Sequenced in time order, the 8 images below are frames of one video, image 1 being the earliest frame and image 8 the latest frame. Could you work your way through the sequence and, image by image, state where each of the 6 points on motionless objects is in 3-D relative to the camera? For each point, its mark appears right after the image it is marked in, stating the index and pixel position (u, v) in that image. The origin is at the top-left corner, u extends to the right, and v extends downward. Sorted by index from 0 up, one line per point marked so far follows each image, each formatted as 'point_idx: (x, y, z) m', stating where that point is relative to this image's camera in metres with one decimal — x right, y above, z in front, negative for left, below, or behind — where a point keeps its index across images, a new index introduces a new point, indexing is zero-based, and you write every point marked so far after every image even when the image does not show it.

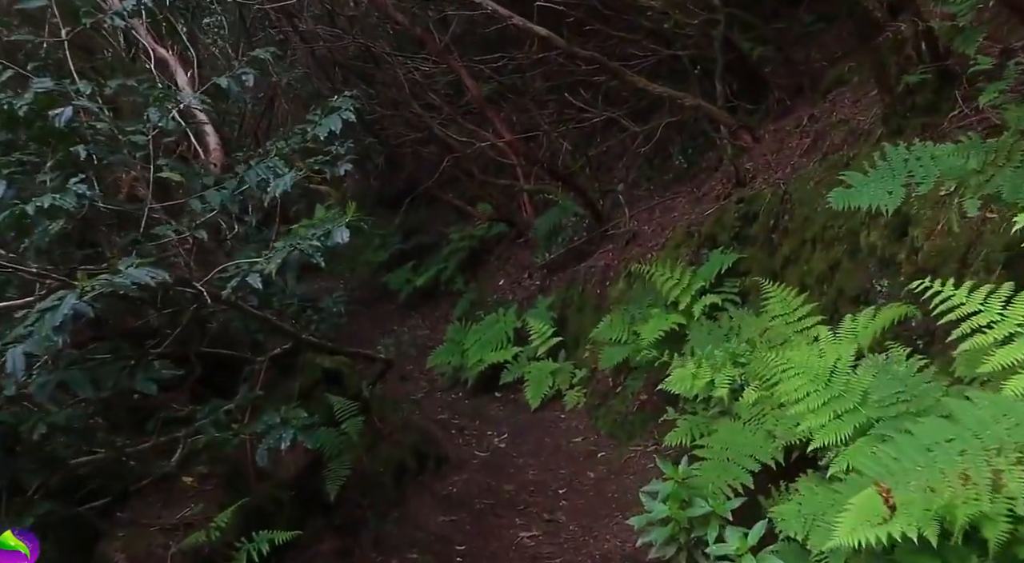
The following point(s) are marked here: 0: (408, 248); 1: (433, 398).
0: (-1.8, +0.6, +16.6) m
1: (-0.9, -1.4, +11.0) m
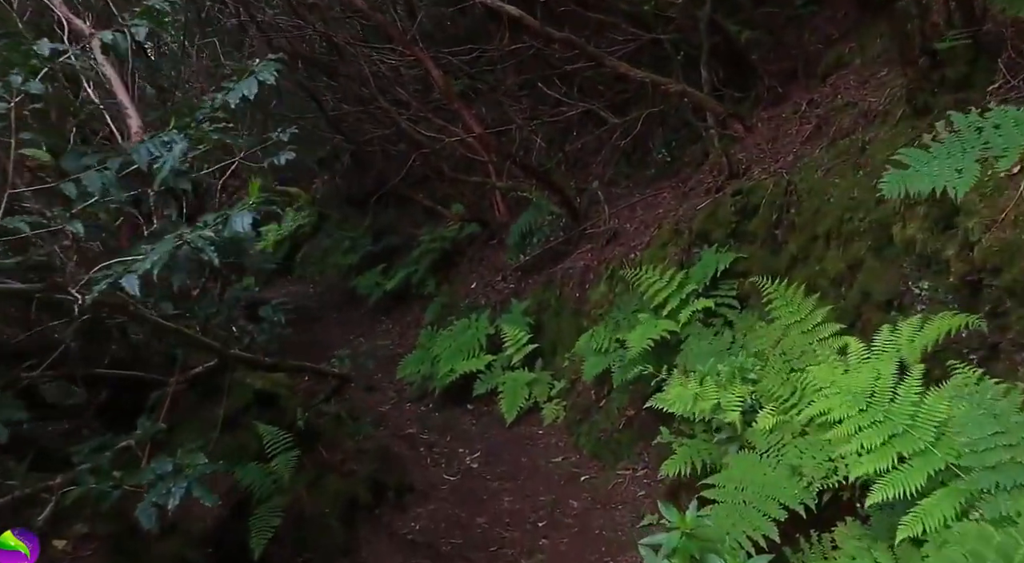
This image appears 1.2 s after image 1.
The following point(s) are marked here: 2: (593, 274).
0: (-2.2, +0.6, +15.8) m
1: (-1.2, -1.4, +10.2) m
2: (+0.8, +0.1, +9.1) m
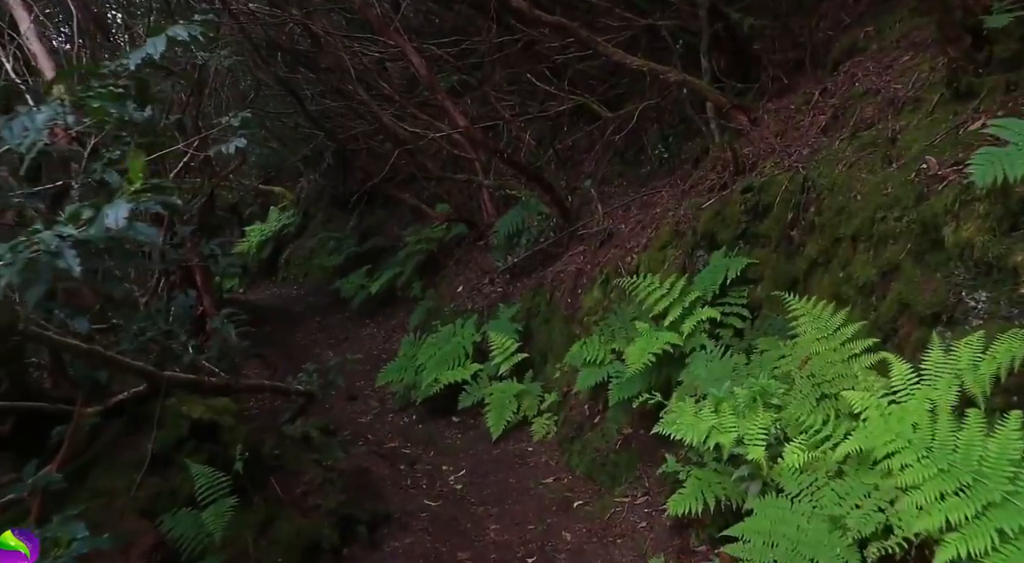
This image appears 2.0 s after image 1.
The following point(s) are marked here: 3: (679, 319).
0: (-2.4, +0.5, +15.2) m
1: (-1.3, -1.4, +9.6) m
2: (+0.7, 0.0, +8.5) m
3: (+1.0, -0.2, +5.6) m
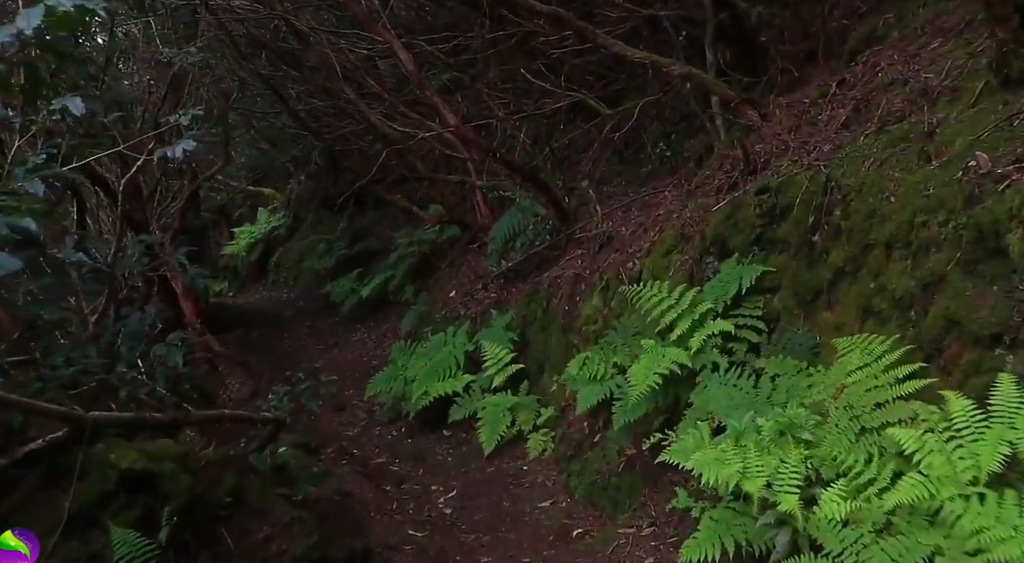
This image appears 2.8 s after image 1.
0: (-2.5, +0.4, +14.7) m
1: (-1.4, -1.5, +9.1) m
2: (+0.6, 0.0, +8.0) m
3: (+1.0, -0.3, +5.1) m
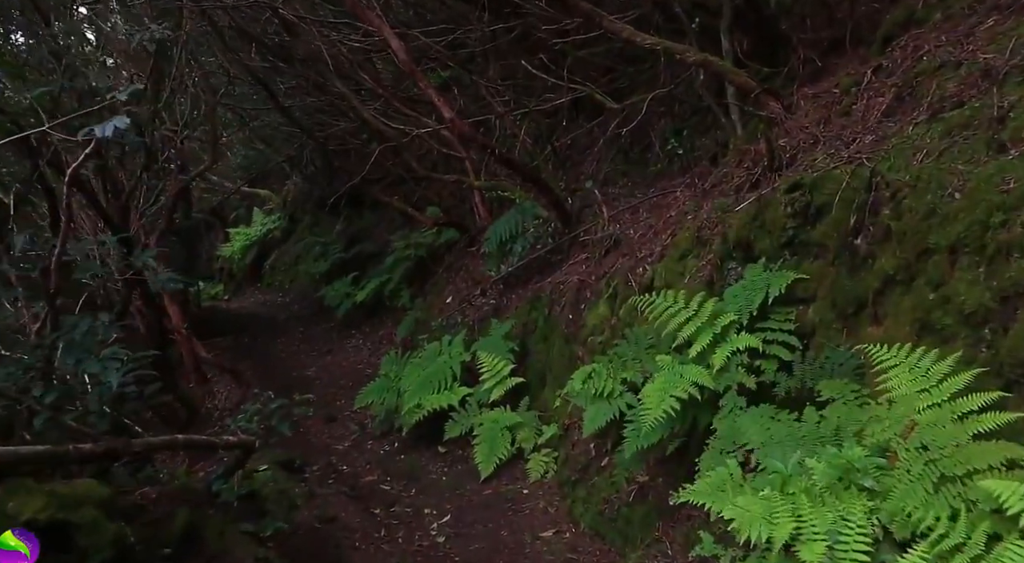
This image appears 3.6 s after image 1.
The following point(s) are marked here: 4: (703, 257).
0: (-2.5, +0.4, +14.1) m
1: (-1.4, -1.6, +8.6) m
2: (+0.6, -0.1, +7.4) m
3: (+1.0, -0.3, +4.5) m
4: (+1.2, +0.1, +5.6) m
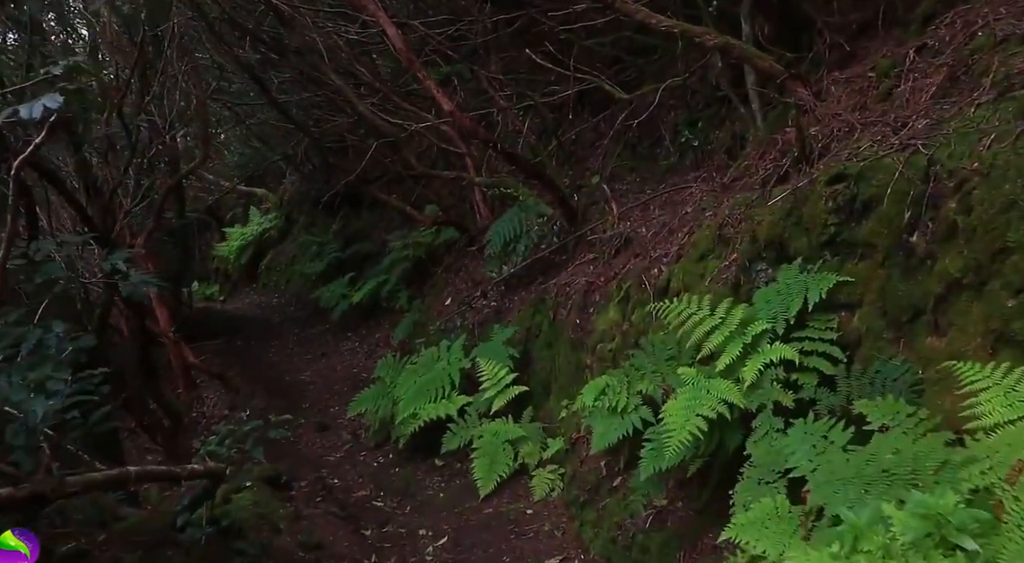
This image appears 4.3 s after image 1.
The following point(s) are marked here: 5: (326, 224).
0: (-2.5, +0.4, +13.6) m
1: (-1.4, -1.6, +8.1) m
2: (+0.6, -0.1, +6.9) m
3: (+1.0, -0.3, +4.0) m
4: (+1.2, +0.1, +5.1) m
5: (-3.0, +0.9, +15.0) m
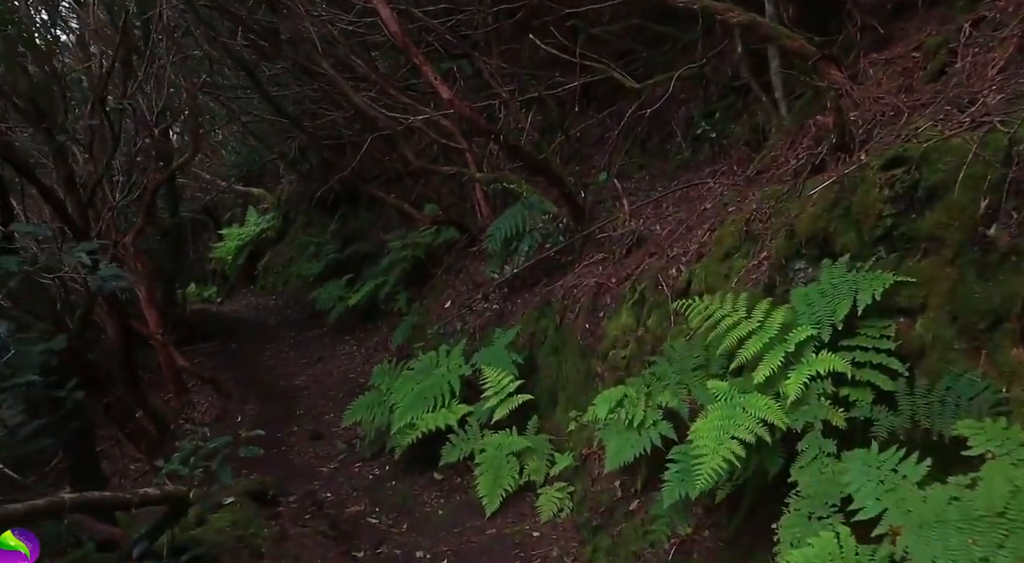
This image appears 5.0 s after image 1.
0: (-2.5, +0.3, +13.1) m
1: (-1.4, -1.6, +7.5) m
2: (+0.7, -0.1, +6.4) m
3: (+1.0, -0.3, +3.5) m
4: (+1.2, +0.1, +4.6) m
5: (-3.0, +0.9, +14.5) m
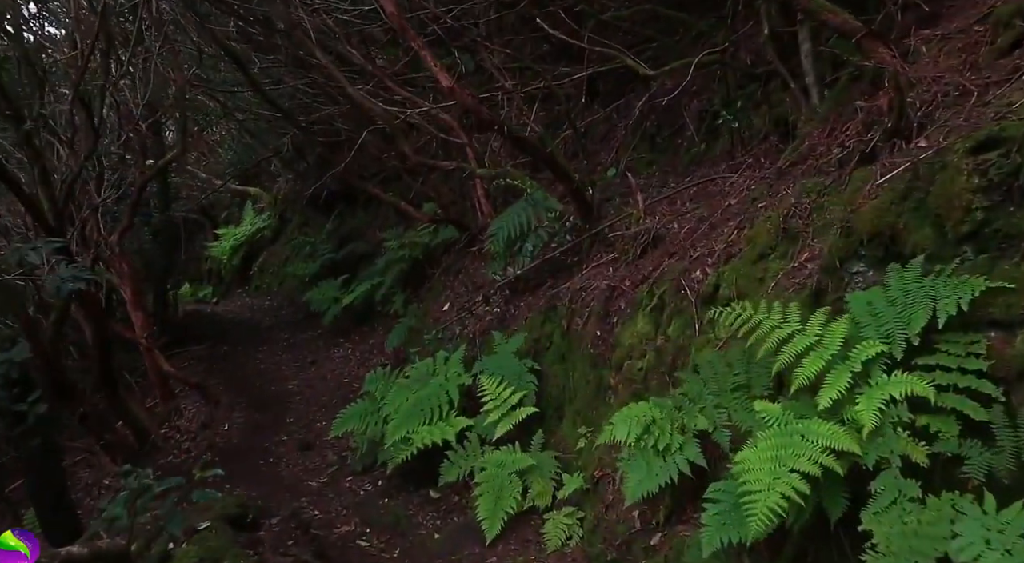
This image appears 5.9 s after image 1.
0: (-2.4, +0.3, +12.6) m
1: (-1.3, -1.6, +7.0) m
2: (+0.7, -0.1, +5.9) m
3: (+1.0, -0.4, +3.0) m
4: (+1.3, +0.1, +4.0) m
5: (-3.0, +0.9, +13.9) m
